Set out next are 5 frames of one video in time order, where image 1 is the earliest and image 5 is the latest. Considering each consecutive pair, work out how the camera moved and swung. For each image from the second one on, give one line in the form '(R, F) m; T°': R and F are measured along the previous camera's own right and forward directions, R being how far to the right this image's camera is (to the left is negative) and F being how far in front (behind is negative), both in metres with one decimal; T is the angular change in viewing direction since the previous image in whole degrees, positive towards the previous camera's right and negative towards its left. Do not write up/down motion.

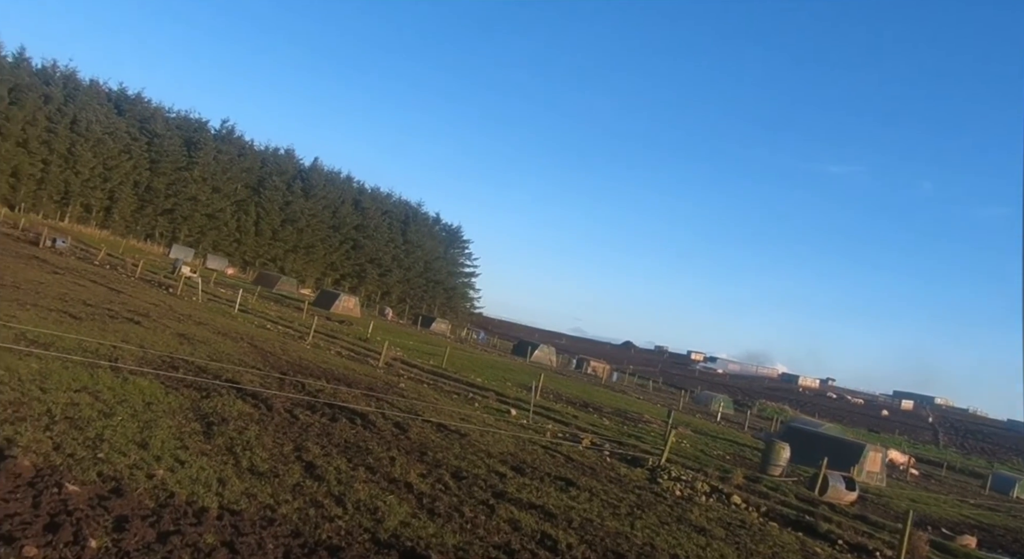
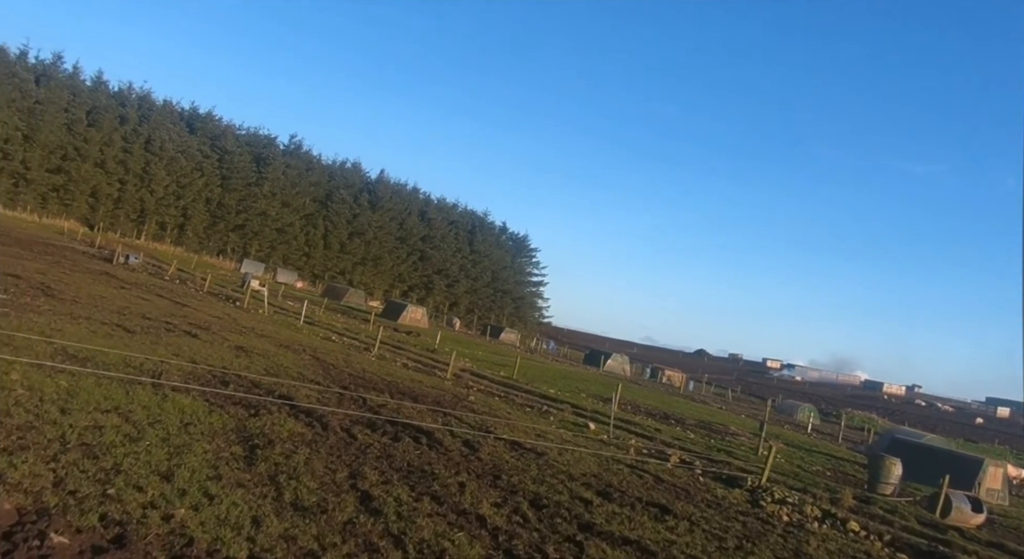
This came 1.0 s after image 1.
(-0.3, +2.0) m; -5°
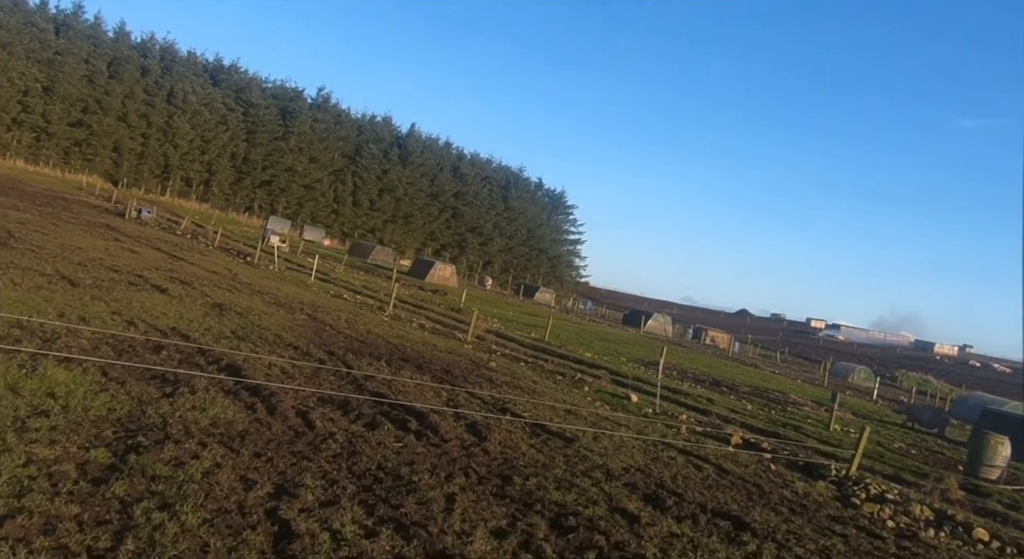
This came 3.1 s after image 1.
(+0.3, +4.2) m; -3°
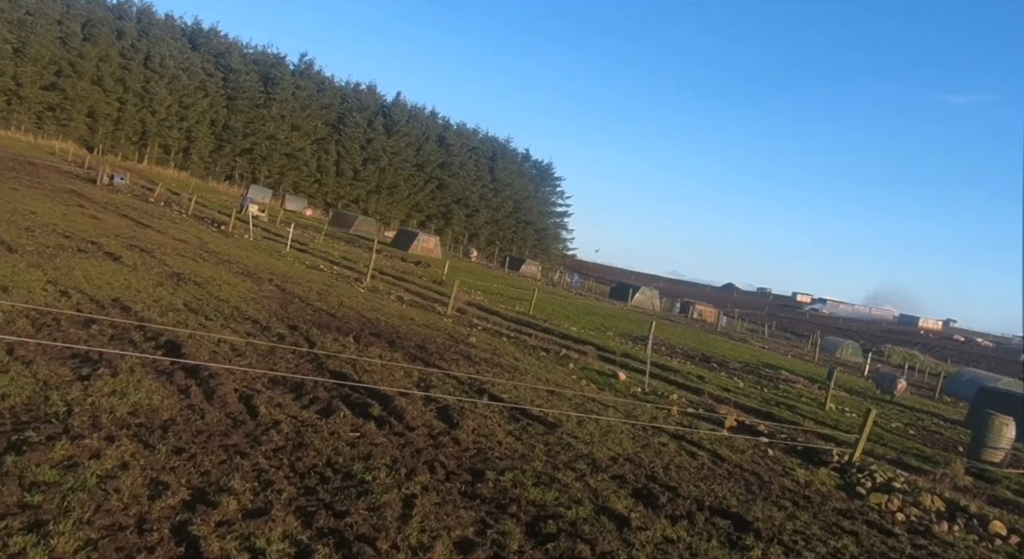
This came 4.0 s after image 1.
(+0.2, +1.4) m; +1°
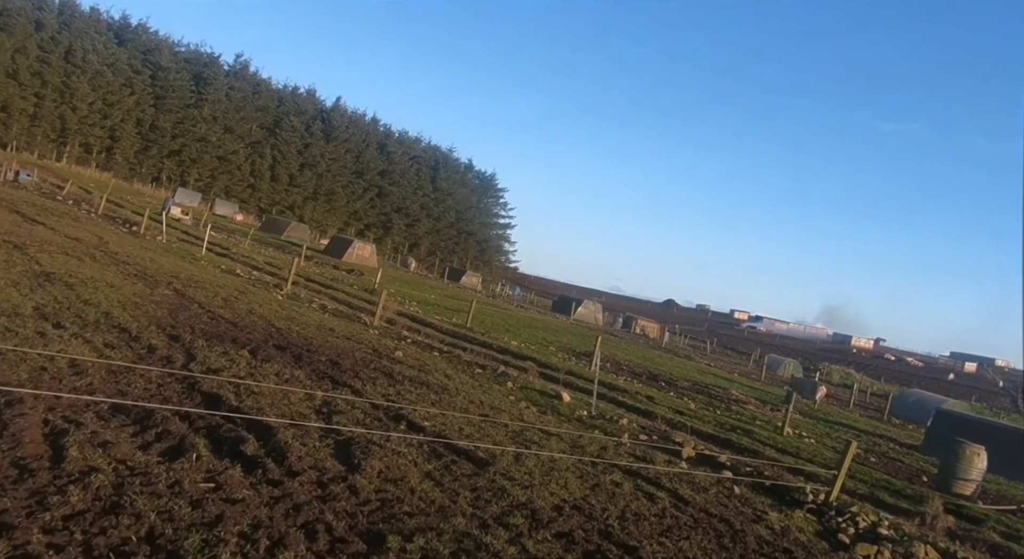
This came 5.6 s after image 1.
(+0.2, +2.4) m; +4°
